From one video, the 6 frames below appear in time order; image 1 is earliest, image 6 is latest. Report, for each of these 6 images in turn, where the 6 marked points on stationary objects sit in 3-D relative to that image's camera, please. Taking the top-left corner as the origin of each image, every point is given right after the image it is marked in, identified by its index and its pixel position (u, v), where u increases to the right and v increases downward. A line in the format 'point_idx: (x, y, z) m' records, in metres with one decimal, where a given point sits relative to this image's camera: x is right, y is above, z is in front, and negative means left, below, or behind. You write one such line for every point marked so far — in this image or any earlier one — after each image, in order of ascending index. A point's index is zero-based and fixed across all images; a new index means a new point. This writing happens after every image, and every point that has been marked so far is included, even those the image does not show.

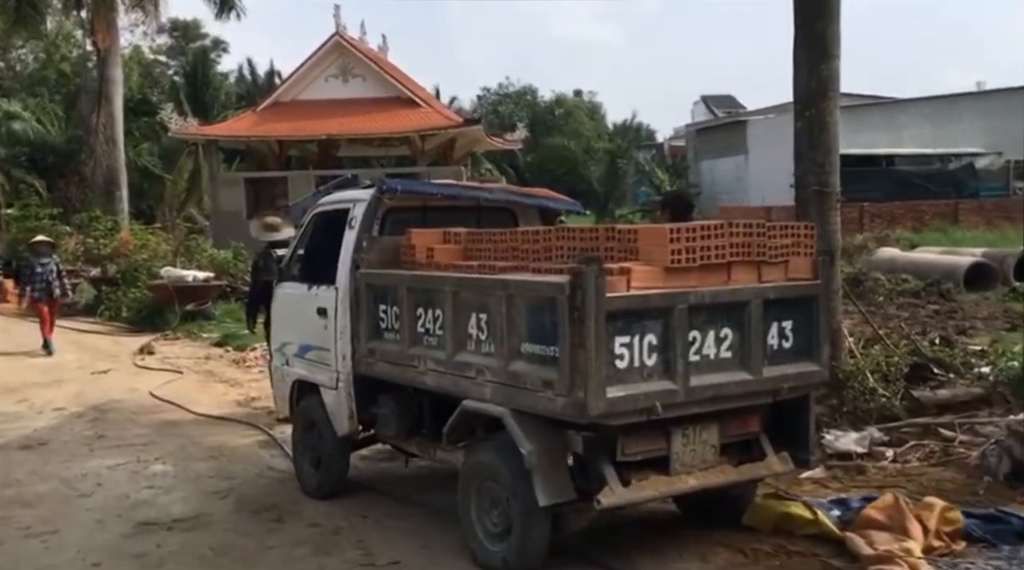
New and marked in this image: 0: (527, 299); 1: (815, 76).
0: (+0.1, -0.1, +4.6) m
1: (+2.2, +1.5, +7.4) m
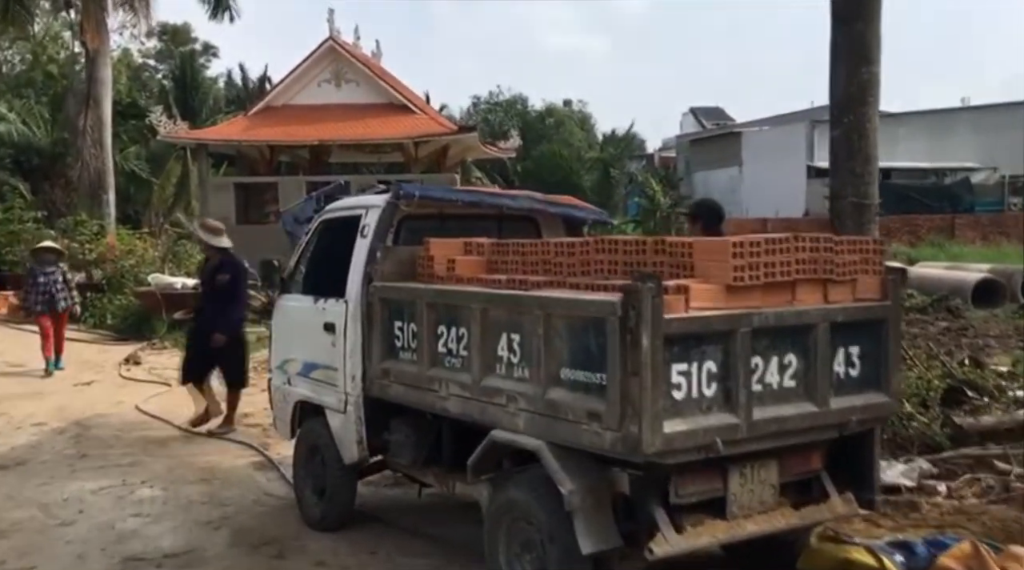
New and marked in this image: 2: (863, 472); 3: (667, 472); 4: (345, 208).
0: (+0.2, -0.1, +4.1) m
1: (+2.3, +1.4, +7.0) m
2: (+1.6, -0.8, +4.6) m
3: (+0.6, -0.7, +4.0) m
4: (-1.0, +0.4, +5.9) m
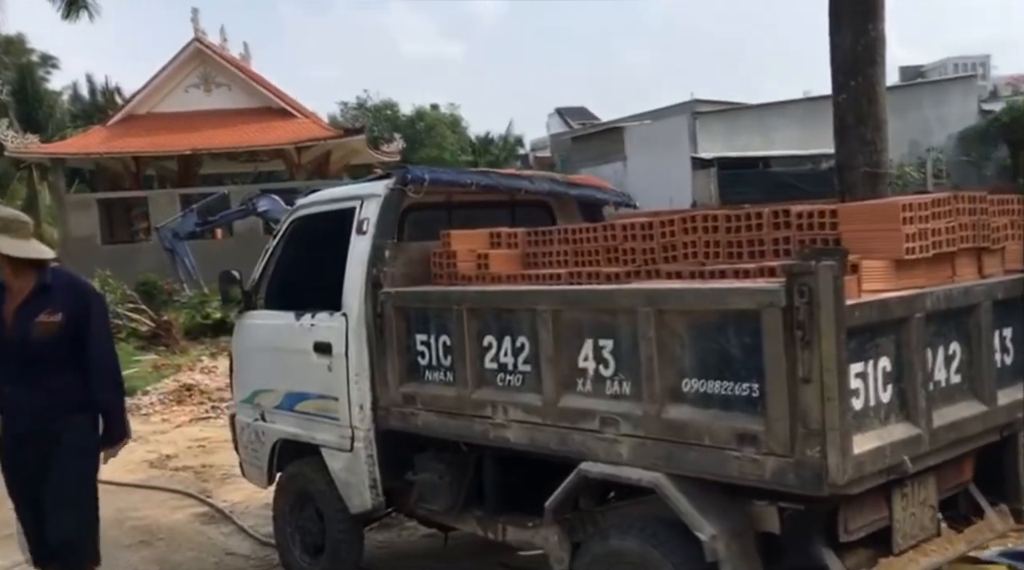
0: (+0.6, -0.1, +3.2) m
1: (+2.2, +1.5, +6.3) m
2: (+1.9, -0.7, +3.9) m
3: (+1.0, -0.7, +3.1) m
4: (-0.9, +0.4, +4.8) m
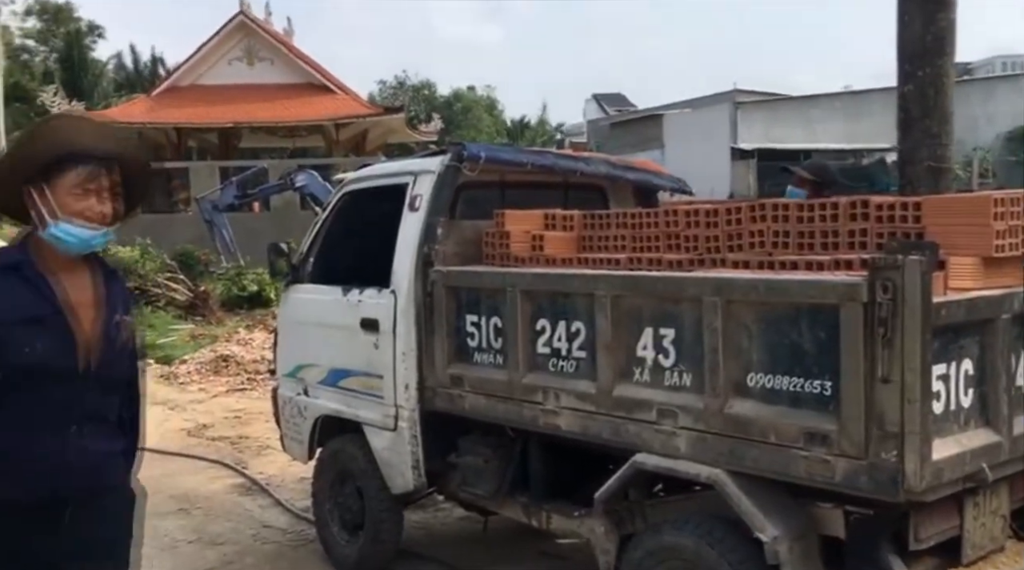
0: (+0.8, -0.1, +3.1) m
1: (+2.5, +1.5, +6.1) m
2: (+2.1, -0.7, +3.7) m
3: (+1.2, -0.7, +3.0) m
4: (-0.6, +0.5, +4.7) m
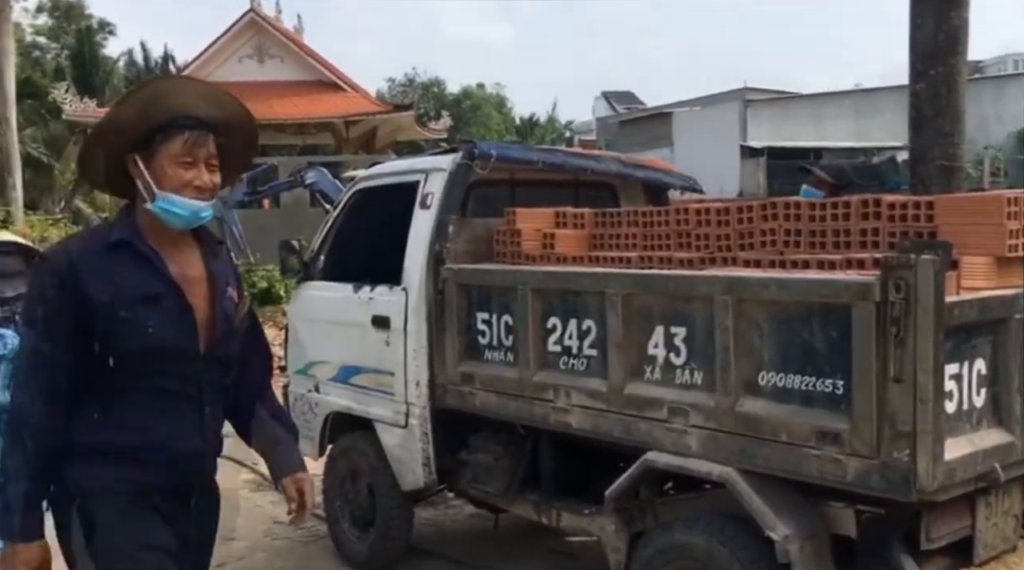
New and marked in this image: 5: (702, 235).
0: (+0.8, -0.1, +3.1) m
1: (+2.6, +1.5, +6.1) m
2: (+2.1, -0.7, +3.7) m
3: (+1.2, -0.7, +3.0) m
4: (-0.6, +0.5, +4.7) m
5: (+0.7, +0.2, +3.7) m
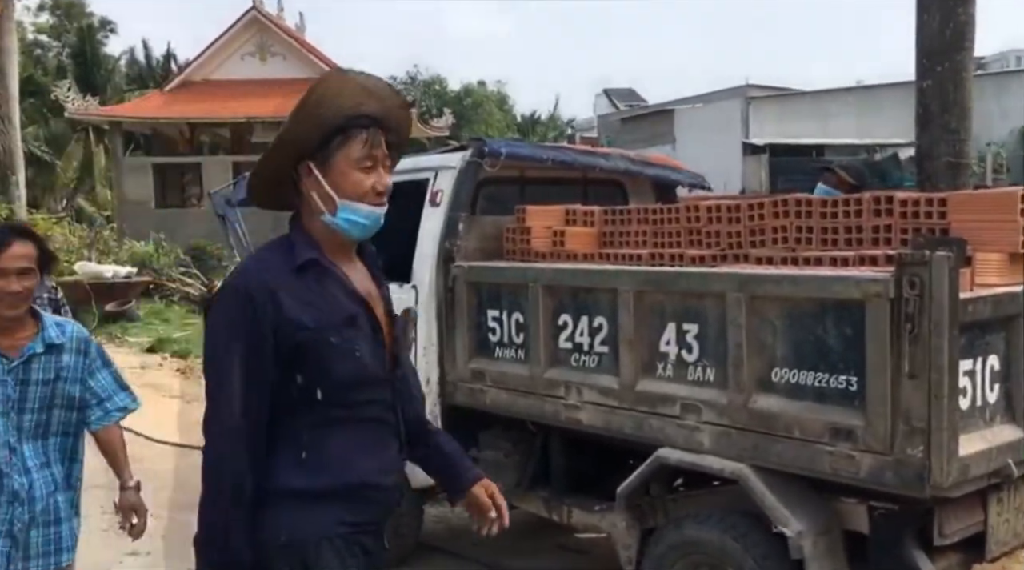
0: (+0.8, -0.1, +3.1) m
1: (+2.6, +1.6, +6.1) m
2: (+2.2, -0.7, +3.7) m
3: (+1.2, -0.6, +3.0) m
4: (-0.5, +0.5, +4.7) m
5: (+0.7, +0.2, +3.7) m
